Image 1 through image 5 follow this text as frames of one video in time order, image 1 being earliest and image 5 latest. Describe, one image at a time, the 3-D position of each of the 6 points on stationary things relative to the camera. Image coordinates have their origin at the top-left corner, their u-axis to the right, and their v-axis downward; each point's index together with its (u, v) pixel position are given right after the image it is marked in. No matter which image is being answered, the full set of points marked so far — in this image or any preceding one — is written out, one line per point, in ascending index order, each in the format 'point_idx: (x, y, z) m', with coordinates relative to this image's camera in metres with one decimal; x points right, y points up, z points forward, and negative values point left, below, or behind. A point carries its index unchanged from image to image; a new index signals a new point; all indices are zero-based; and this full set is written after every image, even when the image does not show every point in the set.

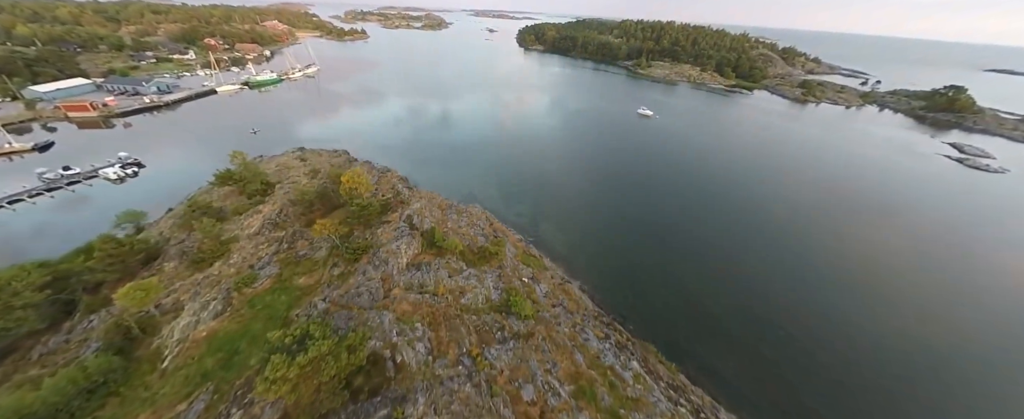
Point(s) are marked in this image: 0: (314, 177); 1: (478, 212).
0: (-12.9, +2.1, +18.4) m
1: (-2.1, -0.1, +17.7) m
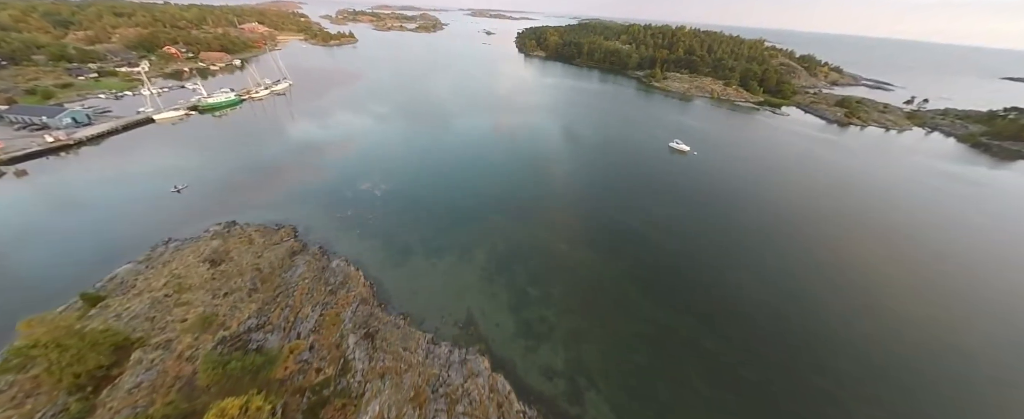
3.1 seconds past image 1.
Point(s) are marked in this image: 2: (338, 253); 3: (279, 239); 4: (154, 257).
0: (-11.9, -4.6, +11.0) m
1: (-1.0, -6.7, +10.5) m
2: (-10.8, -2.5, +17.5) m
3: (-14.3, -1.9, +17.2) m
4: (-20.2, -2.7, +15.9) m
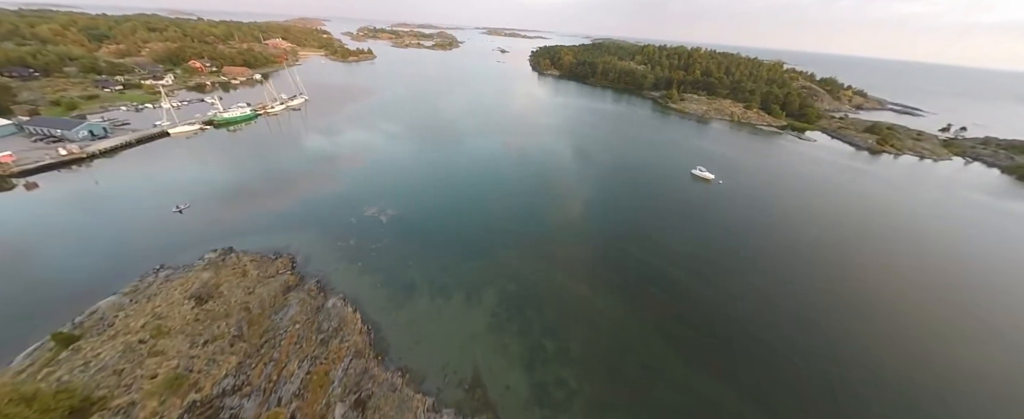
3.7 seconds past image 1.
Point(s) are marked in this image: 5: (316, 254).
0: (-11.3, -6.1, +9.6) m
1: (-0.6, -8.5, +8.7) m
2: (-10.0, -4.3, +16.1) m
3: (-13.5, -3.6, +16.0) m
4: (-19.5, -4.1, +14.7) m
5: (-13.1, -3.0, +18.8) m
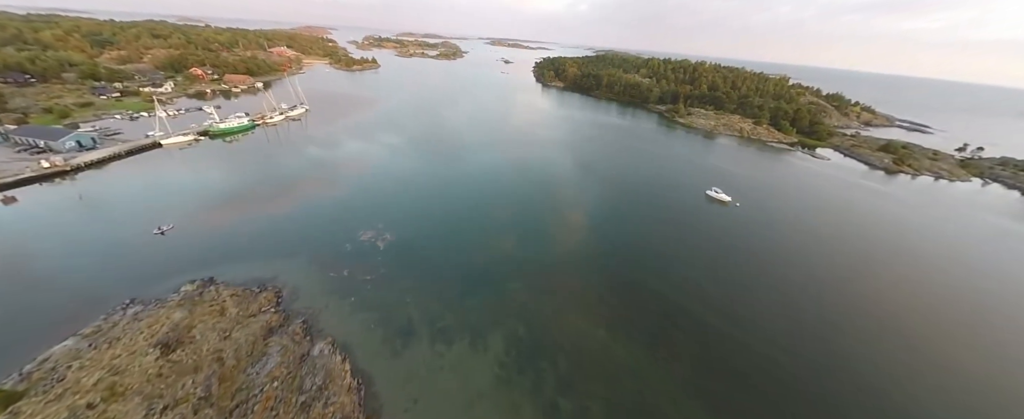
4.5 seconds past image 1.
0: (-10.9, -7.5, +7.9) m
1: (-0.2, -10.1, +6.9) m
2: (-9.5, -5.9, +14.4) m
3: (-13.0, -5.1, +14.3) m
4: (-19.0, -5.6, +13.1) m
5: (-12.6, -4.7, +17.2) m
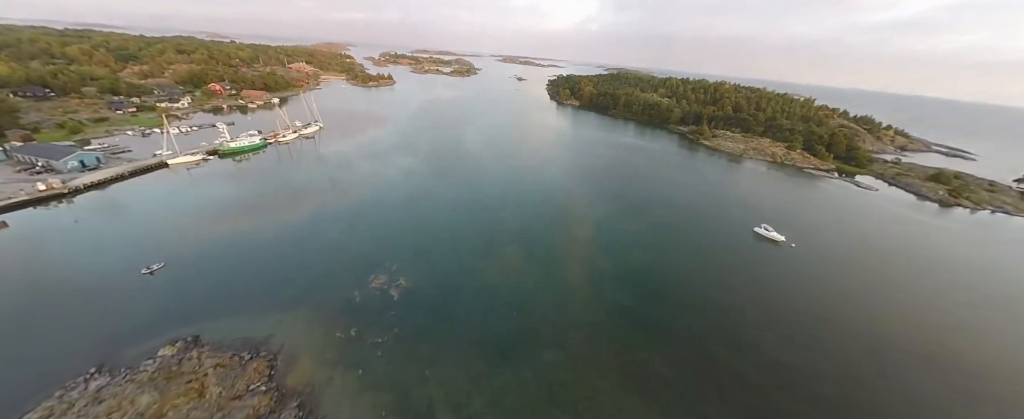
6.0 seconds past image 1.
0: (-9.1, -9.5, +5.0) m
1: (+1.5, -12.3, +3.7) m
2: (-7.6, -8.3, +11.6) m
3: (-11.1, -7.4, +11.6) m
4: (-17.1, -7.6, +10.5) m
5: (-10.6, -7.1, +14.5) m
